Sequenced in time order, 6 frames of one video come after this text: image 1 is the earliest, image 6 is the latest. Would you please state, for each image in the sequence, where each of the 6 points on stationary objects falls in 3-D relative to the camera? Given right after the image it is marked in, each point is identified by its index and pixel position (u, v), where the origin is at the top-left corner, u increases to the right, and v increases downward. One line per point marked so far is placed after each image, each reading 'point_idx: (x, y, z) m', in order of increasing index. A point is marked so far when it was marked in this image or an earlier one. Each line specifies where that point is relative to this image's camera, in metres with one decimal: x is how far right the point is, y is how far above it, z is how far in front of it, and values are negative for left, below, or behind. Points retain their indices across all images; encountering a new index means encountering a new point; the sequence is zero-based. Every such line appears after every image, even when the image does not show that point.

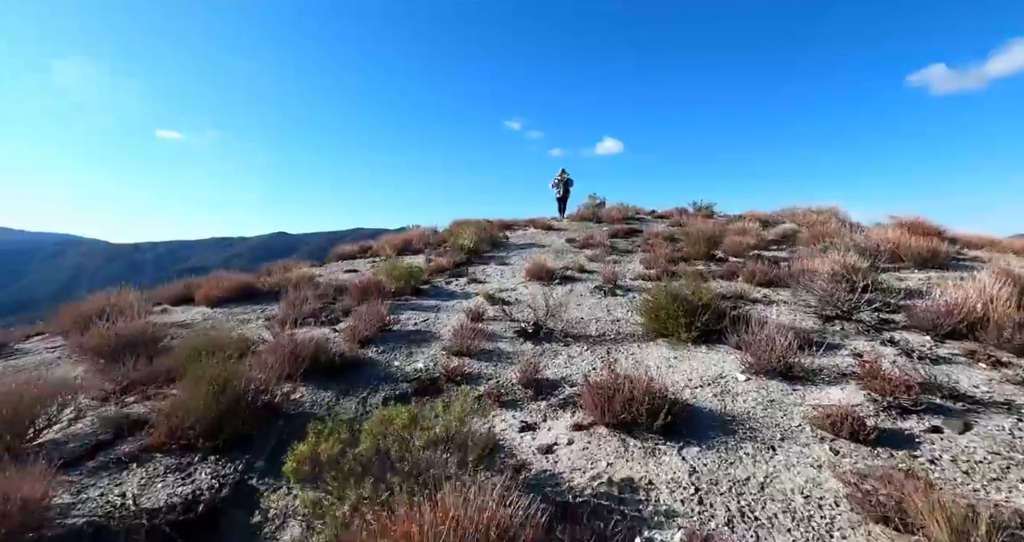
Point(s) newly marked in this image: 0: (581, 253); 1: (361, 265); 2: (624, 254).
0: (+1.9, +0.5, +13.6) m
1: (-4.6, +0.1, +14.9) m
2: (+3.1, +0.4, +13.2) m
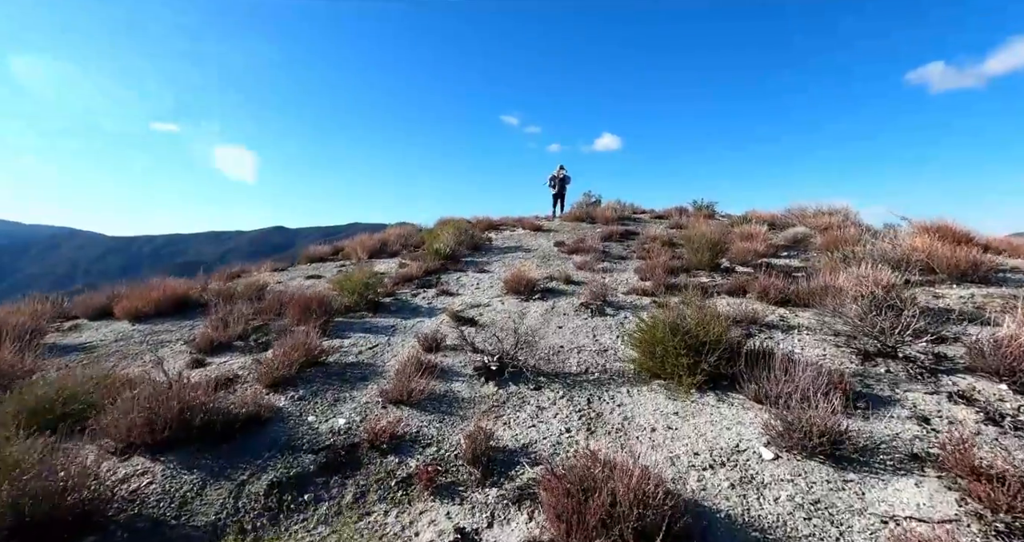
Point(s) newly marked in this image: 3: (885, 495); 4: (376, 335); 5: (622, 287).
0: (+1.4, +0.3, +12.2) m
1: (-5.1, 0.0, +13.5) m
2: (+2.6, +0.2, +11.8) m
3: (+2.4, -1.4, +3.1) m
4: (-2.1, -1.0, +7.3) m
5: (+2.1, -0.3, +9.4) m
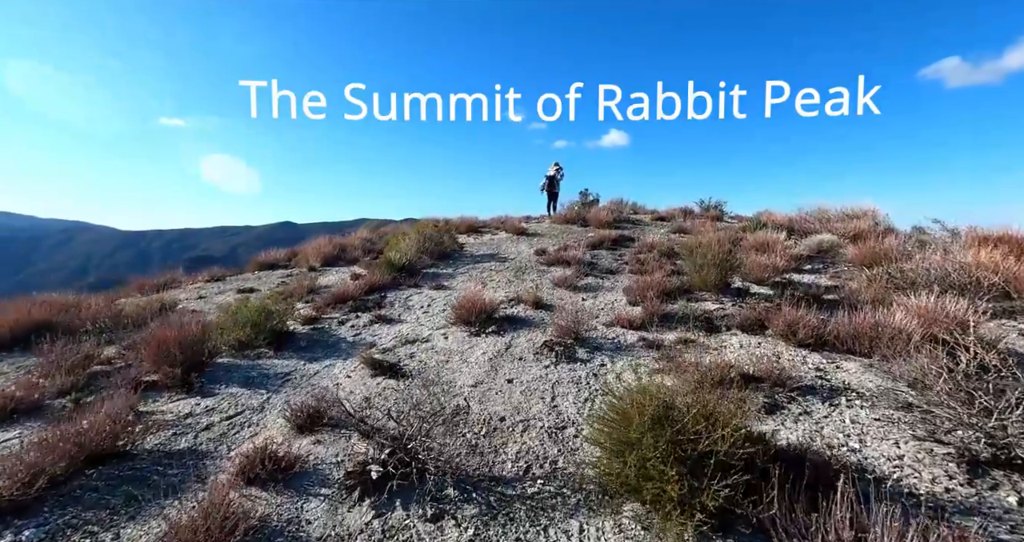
0: (+0.7, -0.1, +10.1) m
1: (-5.8, -0.3, +11.5) m
2: (+1.9, -0.1, +9.8) m
3: (+1.6, -1.8, +1.1) m
4: (-2.8, -1.3, +5.3) m
5: (+1.4, -0.7, +7.3) m
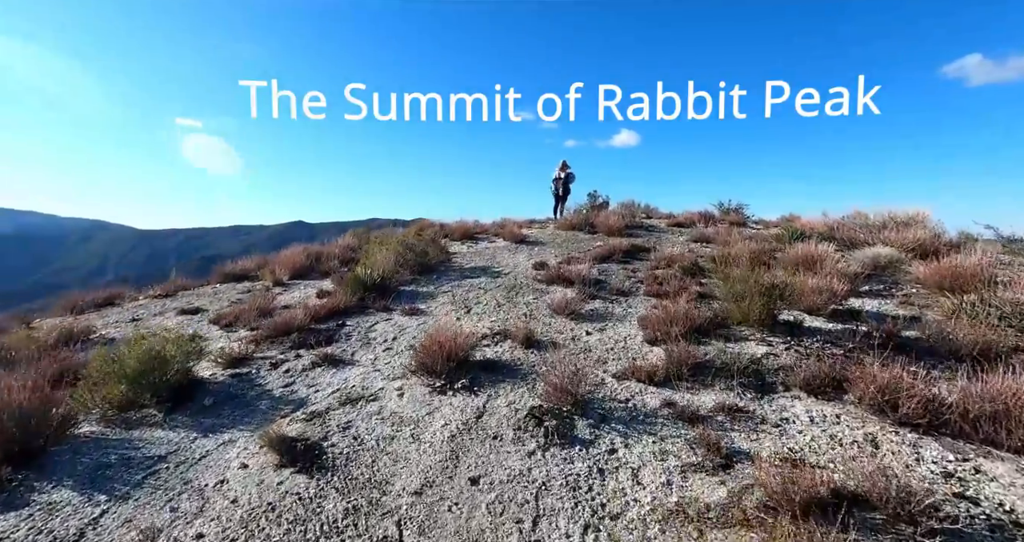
0: (+0.6, -0.4, +8.3) m
1: (-6.0, -0.6, +9.8) m
2: (+1.7, -0.5, +7.9) m
3: (+1.3, -2.2, -0.8) m
4: (-3.1, -1.6, +3.5) m
5: (+1.2, -1.1, +5.5) m
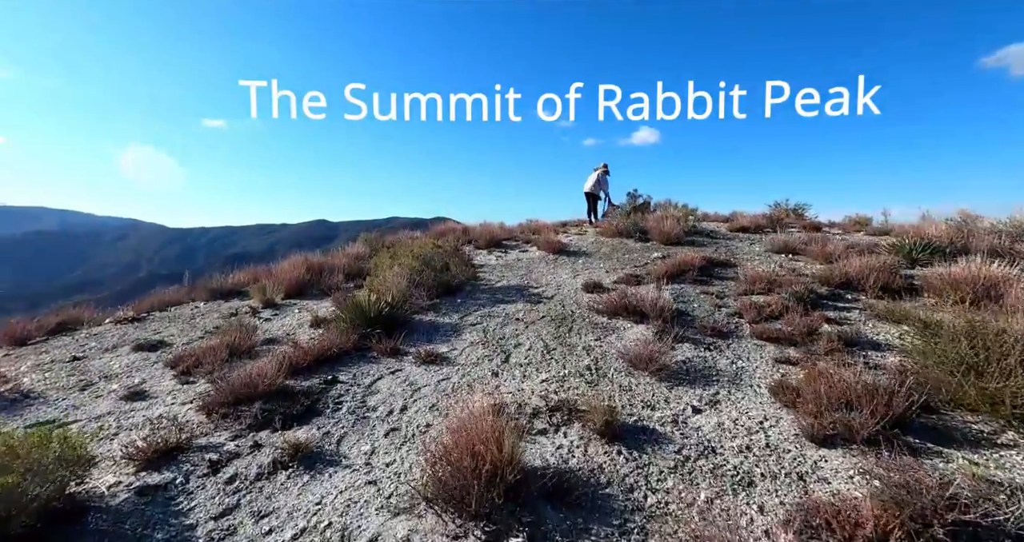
0: (+1.2, -0.8, +6.0) m
1: (-5.2, -1.0, +7.7) m
2: (+2.3, -0.9, +5.6) m
3: (+1.6, -2.6, -3.1) m
4: (-2.6, -2.0, +1.4) m
5: (+1.7, -1.5, +3.1) m
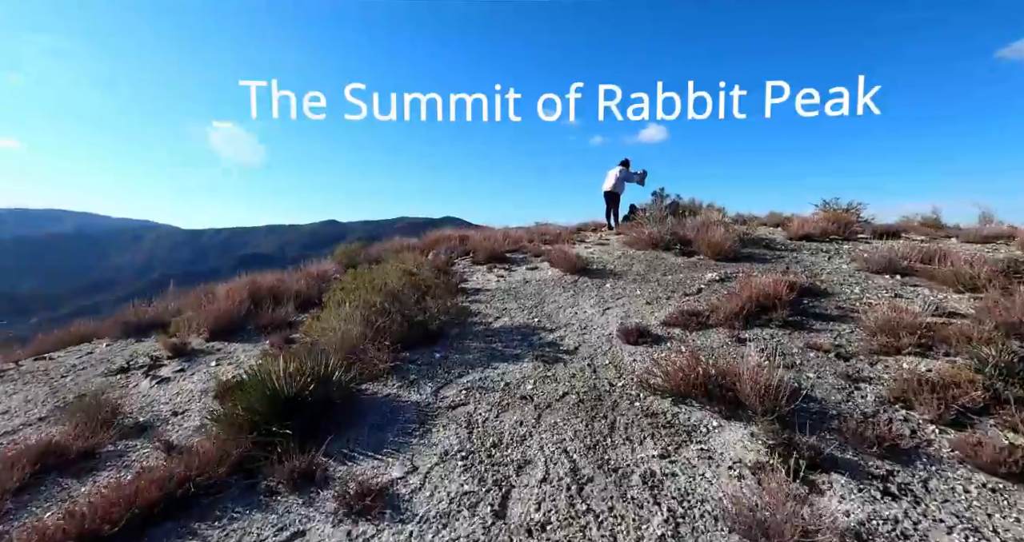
0: (+1.3, -1.3, +3.2) m
1: (-5.2, -1.5, +5.1) m
2: (+2.3, -1.3, +2.8) m
3: (+1.4, -3.1, -5.9) m
4: (-2.6, -2.5, -1.3) m
5: (+1.7, -1.9, +0.3) m
